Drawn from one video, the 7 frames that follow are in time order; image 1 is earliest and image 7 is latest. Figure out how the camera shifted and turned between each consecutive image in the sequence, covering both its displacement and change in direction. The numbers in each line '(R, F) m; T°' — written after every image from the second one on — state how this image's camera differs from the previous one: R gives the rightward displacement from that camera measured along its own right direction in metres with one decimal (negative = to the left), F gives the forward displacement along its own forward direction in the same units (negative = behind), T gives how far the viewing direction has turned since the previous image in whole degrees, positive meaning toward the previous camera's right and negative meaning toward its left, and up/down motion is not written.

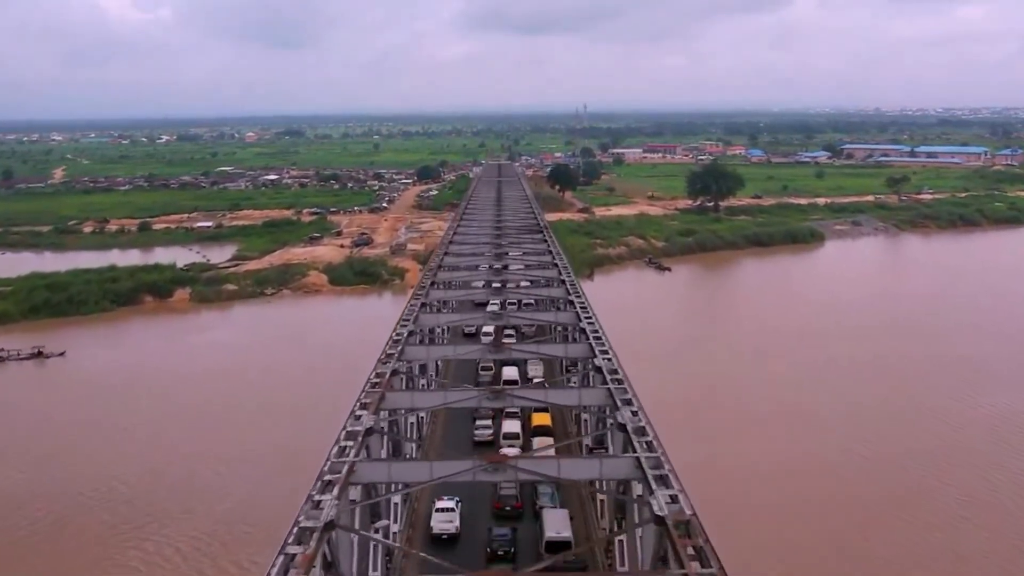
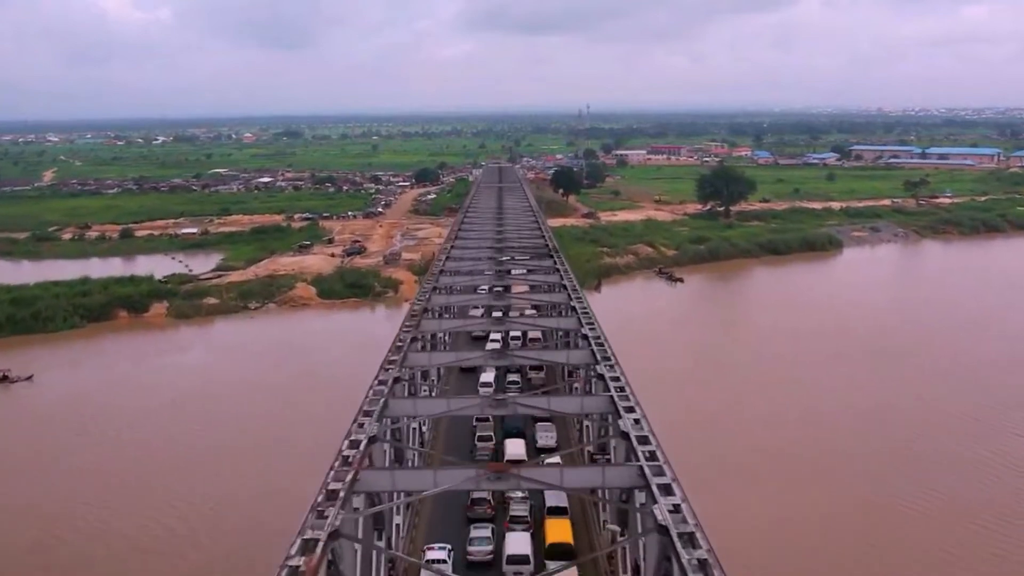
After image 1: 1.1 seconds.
(0.0, +1.7) m; 0°
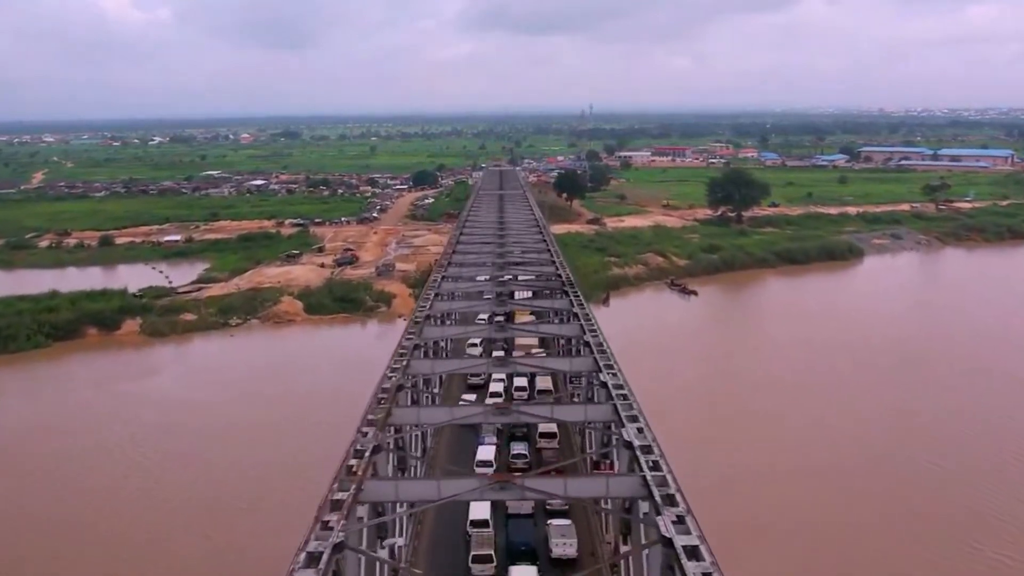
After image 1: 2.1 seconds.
(0.0, +1.7) m; 0°
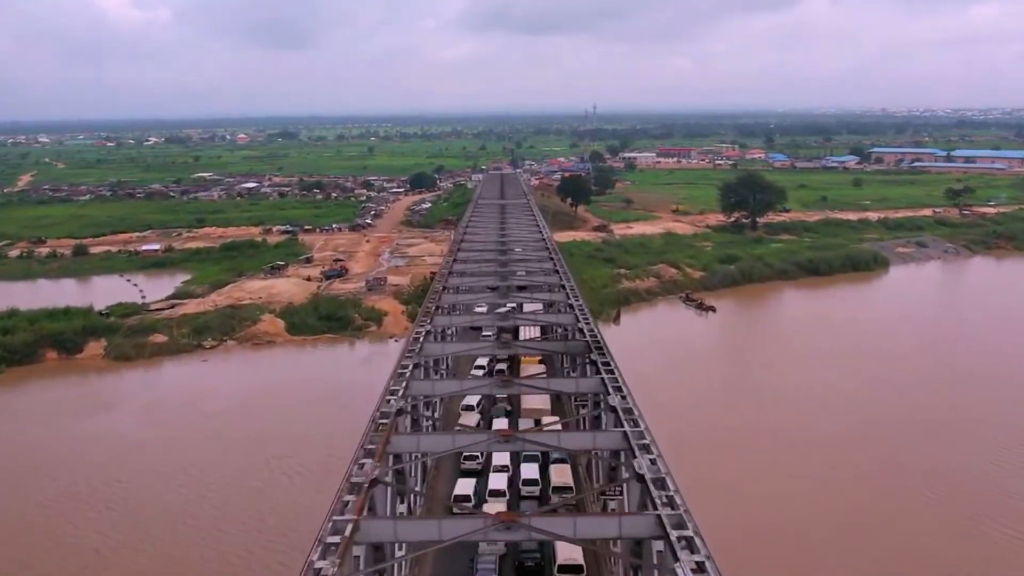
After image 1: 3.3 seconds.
(-0.1, +1.9) m; 0°
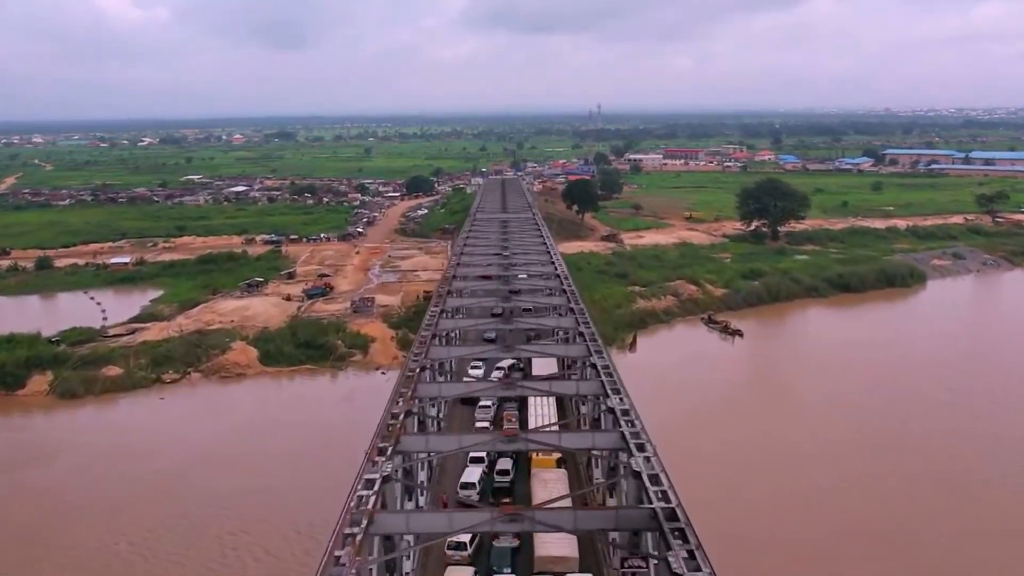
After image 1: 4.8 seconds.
(-0.1, +2.4) m; 0°
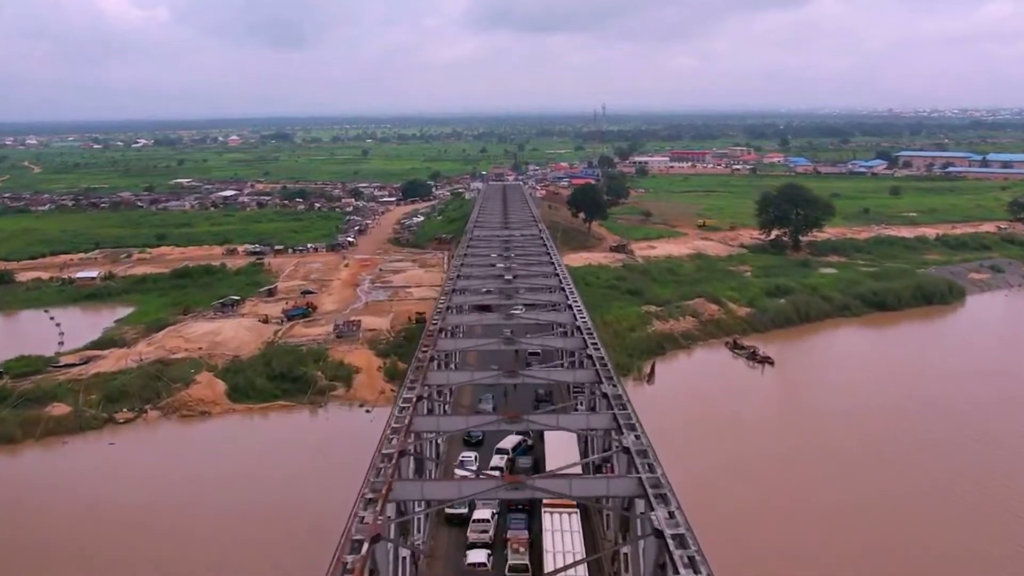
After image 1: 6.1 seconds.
(0.0, +2.1) m; 0°
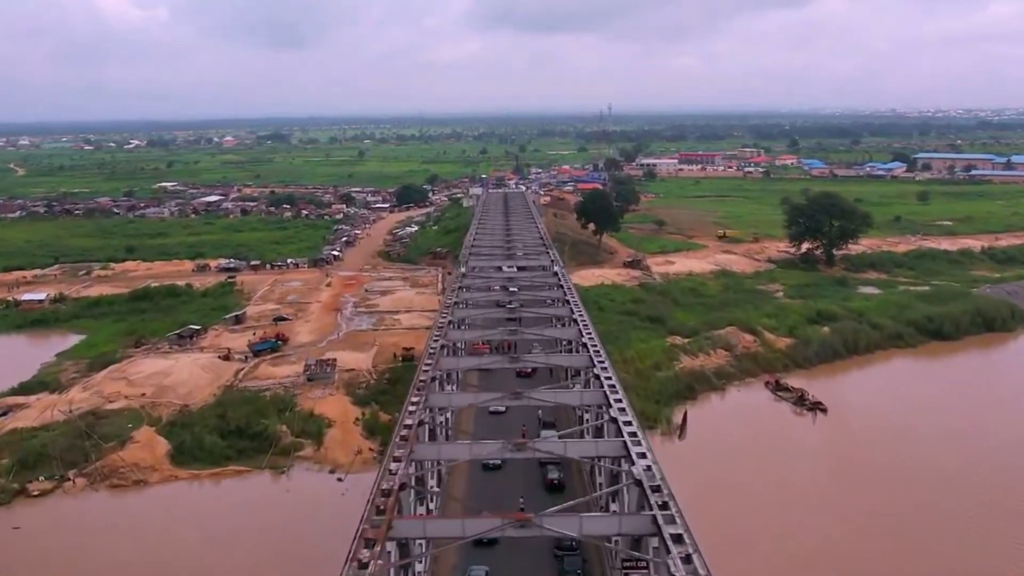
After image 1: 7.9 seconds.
(-0.1, +2.8) m; 0°
